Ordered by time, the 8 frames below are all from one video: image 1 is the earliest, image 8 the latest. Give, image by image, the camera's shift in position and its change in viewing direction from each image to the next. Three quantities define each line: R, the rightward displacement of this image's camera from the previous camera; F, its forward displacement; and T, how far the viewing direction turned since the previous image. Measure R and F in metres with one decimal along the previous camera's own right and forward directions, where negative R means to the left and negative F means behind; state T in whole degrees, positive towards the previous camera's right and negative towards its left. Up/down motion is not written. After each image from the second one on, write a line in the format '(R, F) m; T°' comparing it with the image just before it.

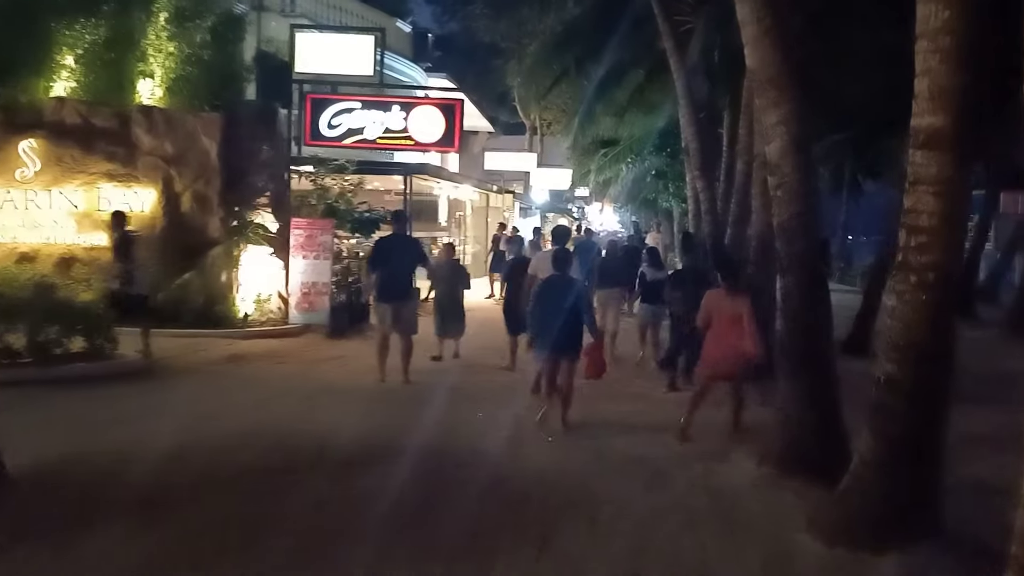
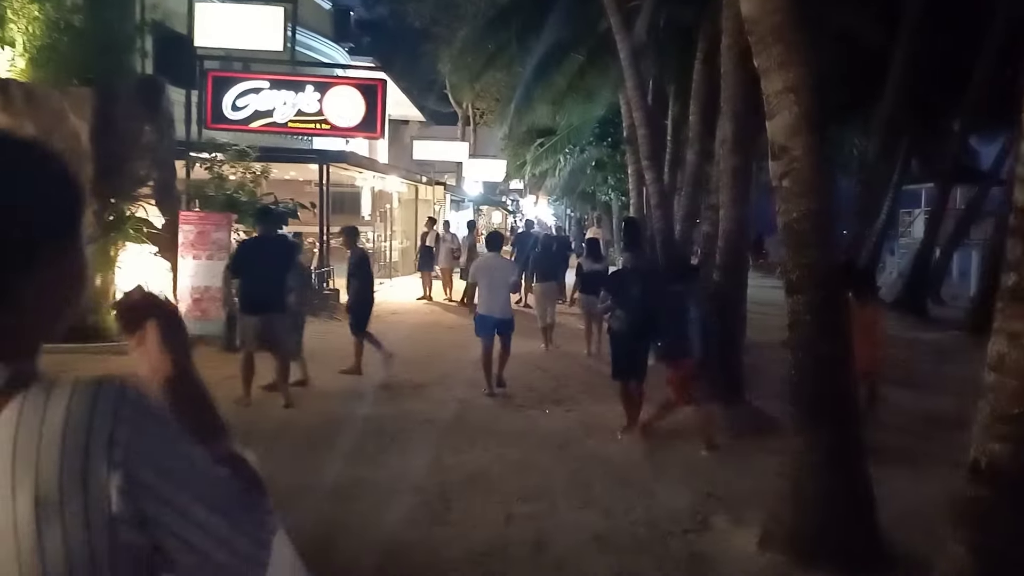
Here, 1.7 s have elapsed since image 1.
(+0.1, +1.7) m; +4°
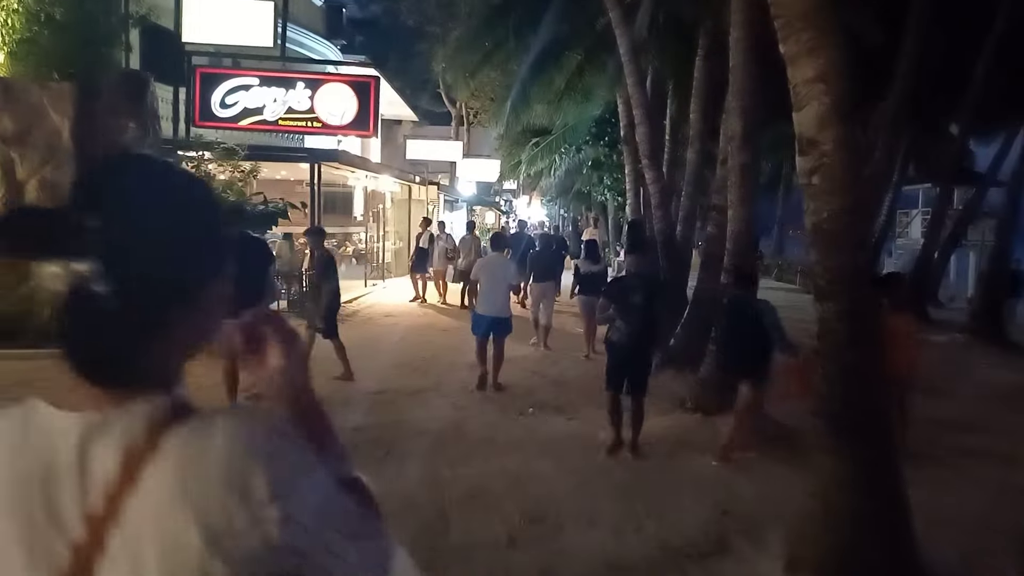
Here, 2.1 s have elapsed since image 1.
(-0.1, +0.4) m; 0°
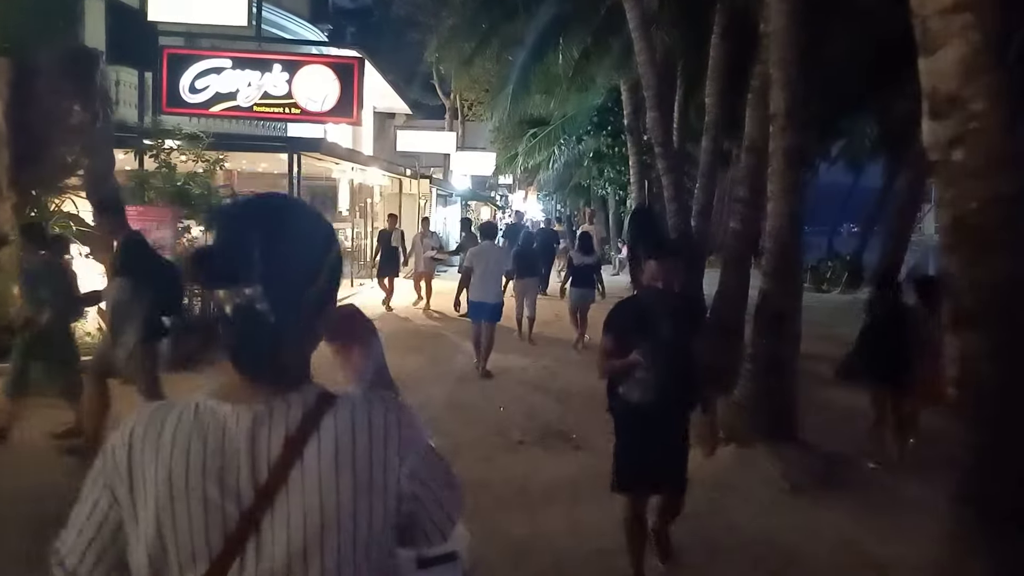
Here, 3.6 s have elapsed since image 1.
(0.0, +1.4) m; 0°
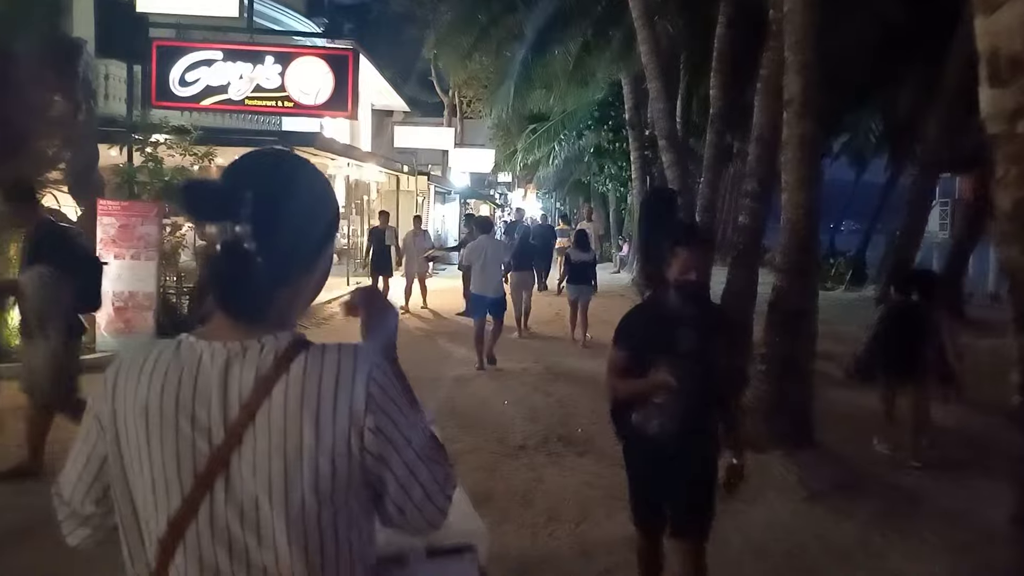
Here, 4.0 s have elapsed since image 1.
(0.0, +0.4) m; 0°
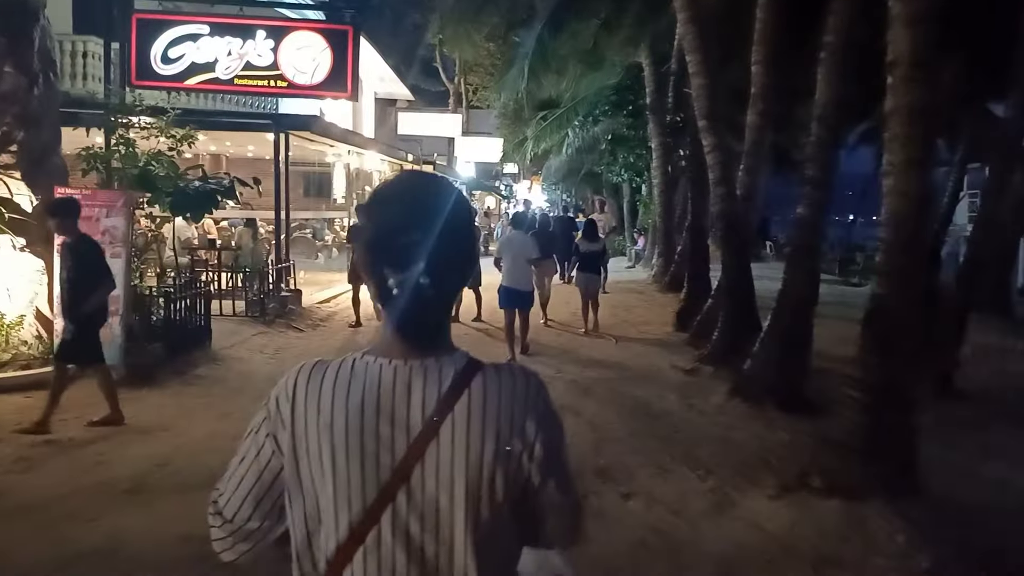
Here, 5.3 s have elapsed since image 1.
(-0.2, +1.3) m; 0°
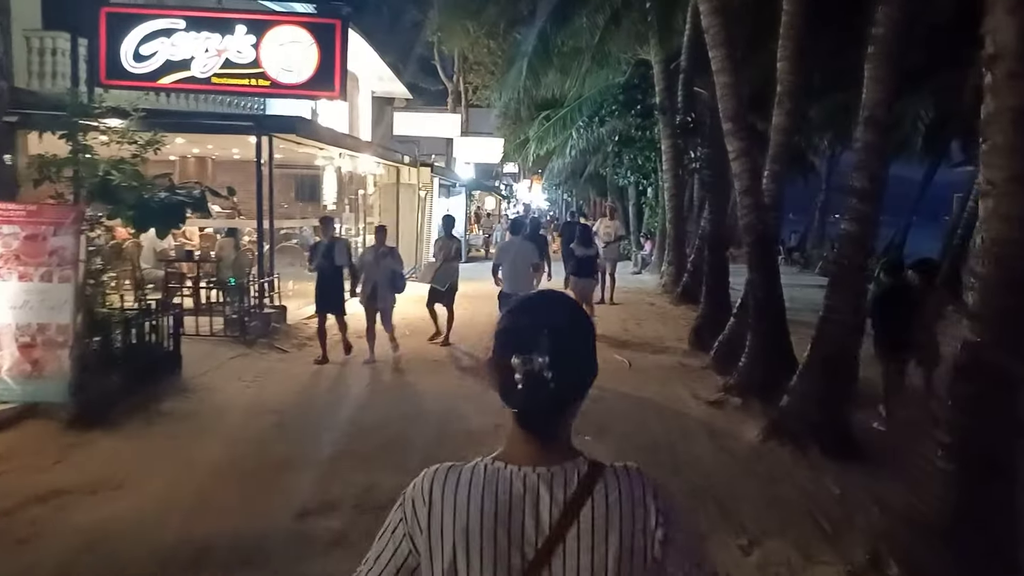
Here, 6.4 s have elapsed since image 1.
(0.0, +1.1) m; 0°
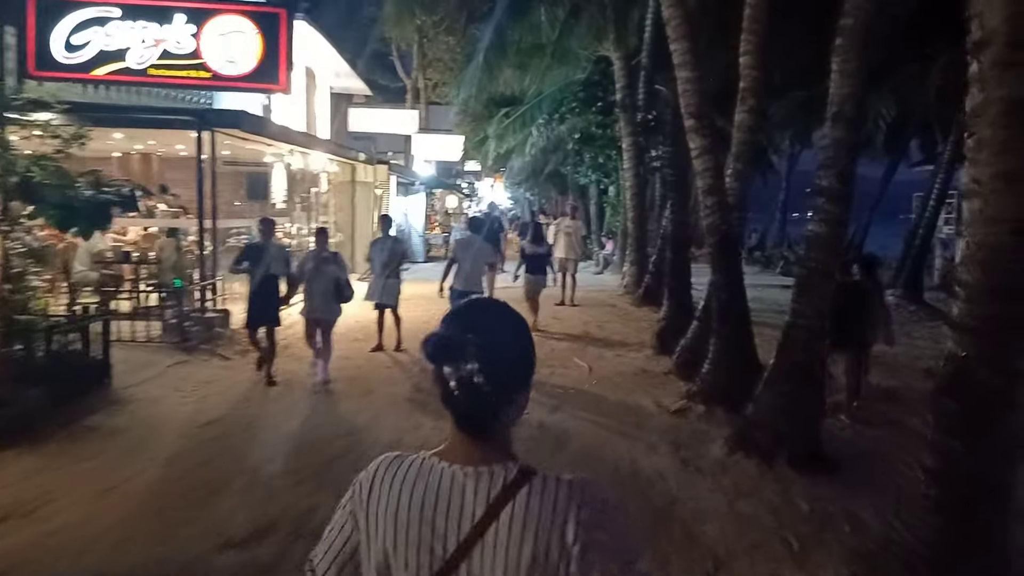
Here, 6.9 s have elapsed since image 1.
(+0.1, +0.5) m; +2°
